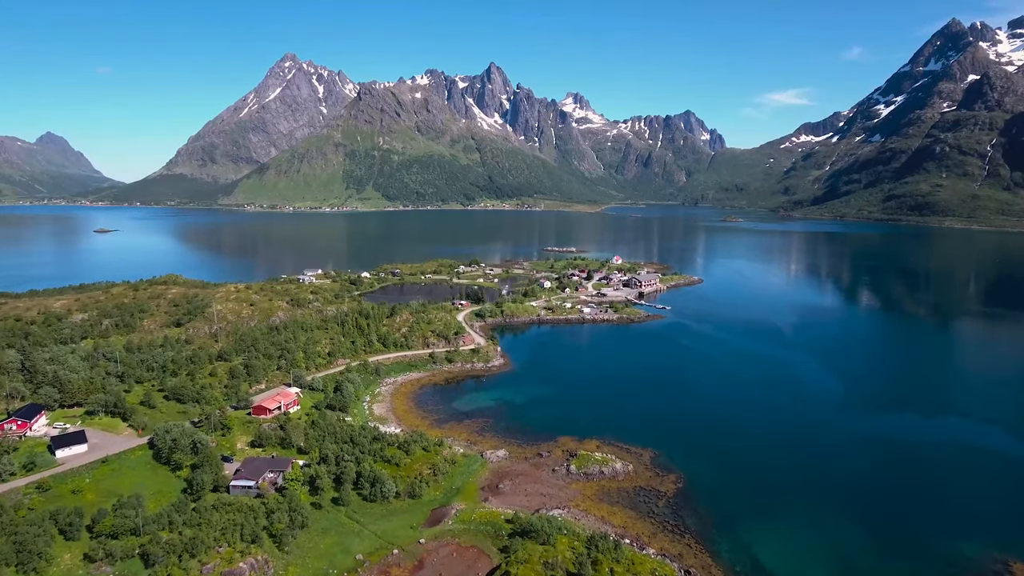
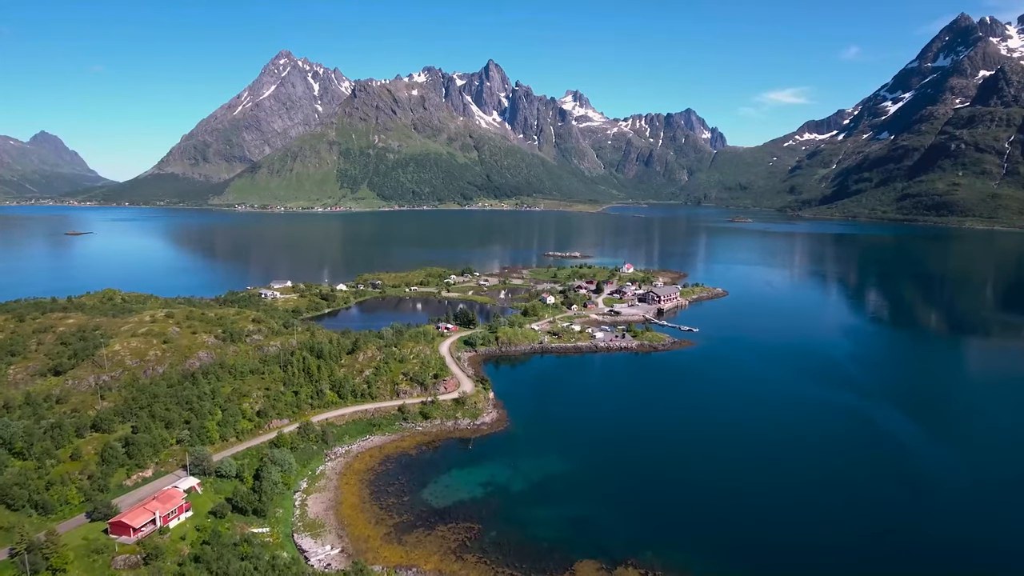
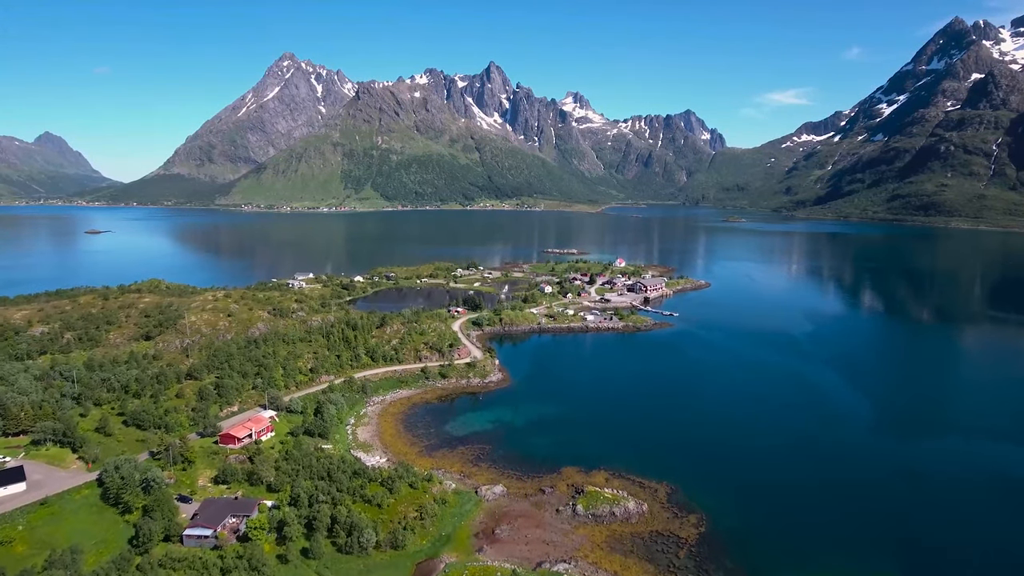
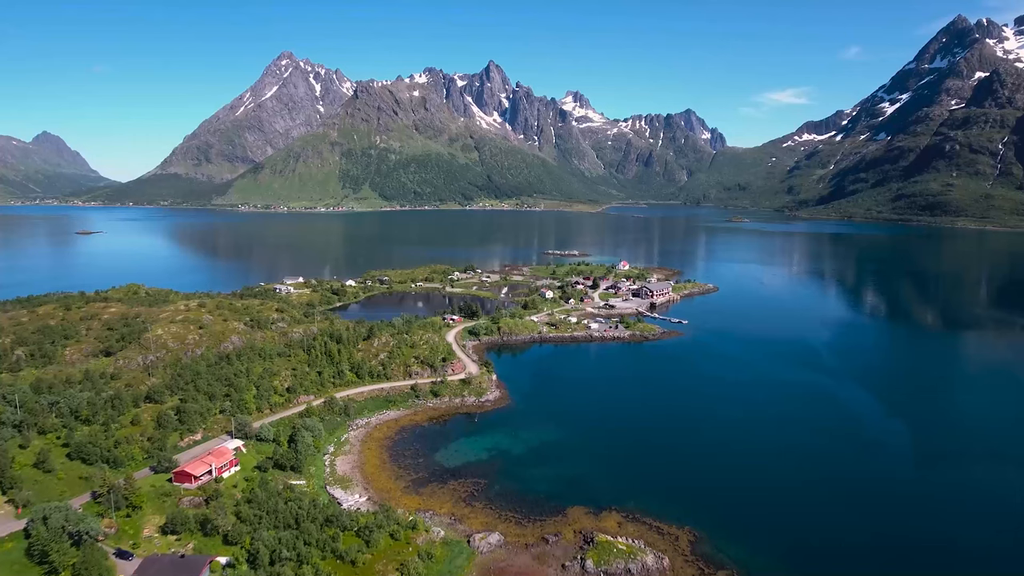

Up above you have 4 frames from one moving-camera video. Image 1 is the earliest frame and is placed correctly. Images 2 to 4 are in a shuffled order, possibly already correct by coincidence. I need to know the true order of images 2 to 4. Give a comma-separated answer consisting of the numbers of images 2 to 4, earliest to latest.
3, 4, 2
